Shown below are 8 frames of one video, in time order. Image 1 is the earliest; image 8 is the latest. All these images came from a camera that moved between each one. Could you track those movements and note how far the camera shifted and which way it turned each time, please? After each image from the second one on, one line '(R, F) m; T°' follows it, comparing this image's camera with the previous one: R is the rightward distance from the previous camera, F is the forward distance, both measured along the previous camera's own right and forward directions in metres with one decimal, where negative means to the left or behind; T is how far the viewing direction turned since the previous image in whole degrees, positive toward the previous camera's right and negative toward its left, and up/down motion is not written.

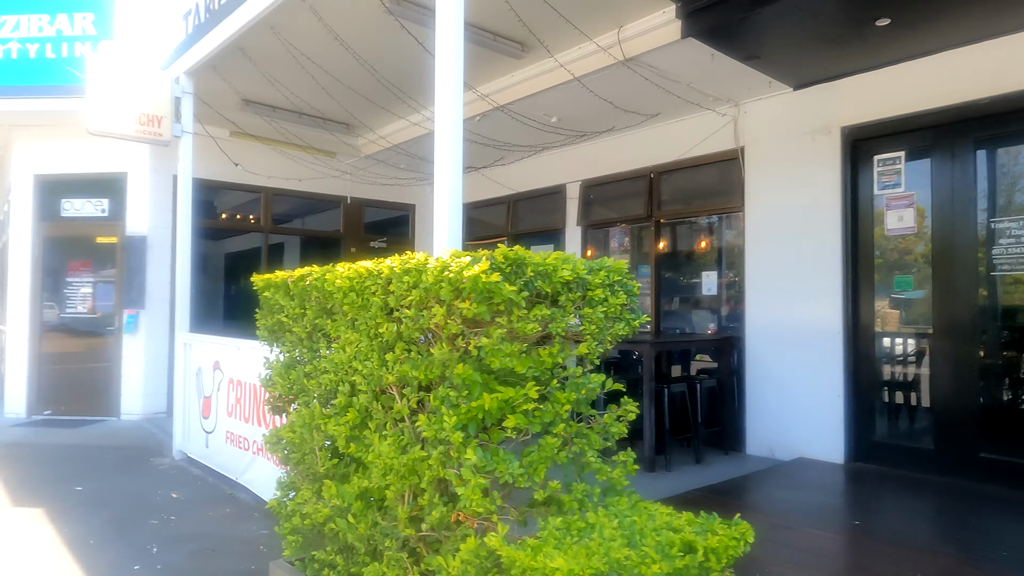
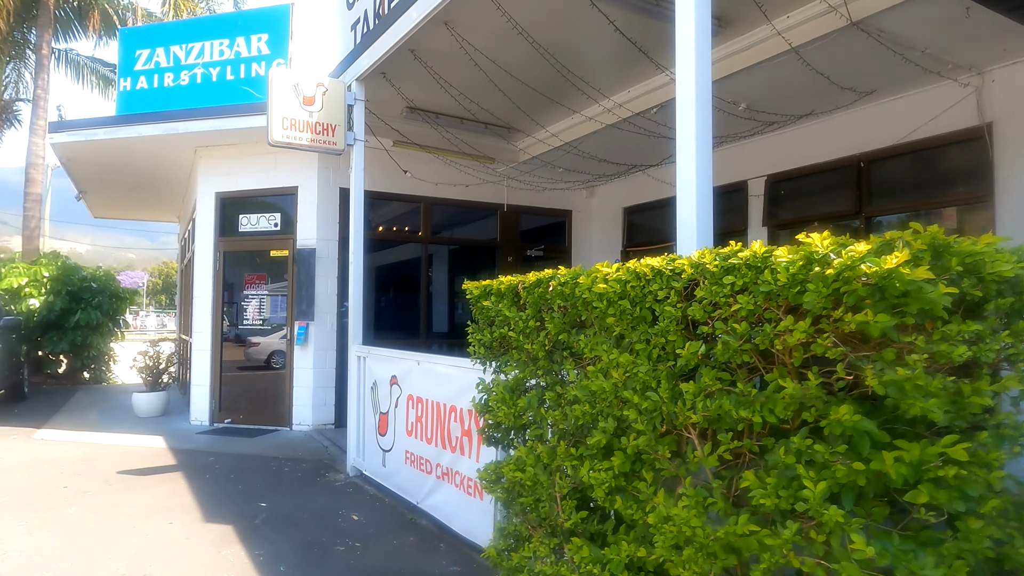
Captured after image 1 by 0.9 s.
(-0.6, +0.6) m; -11°
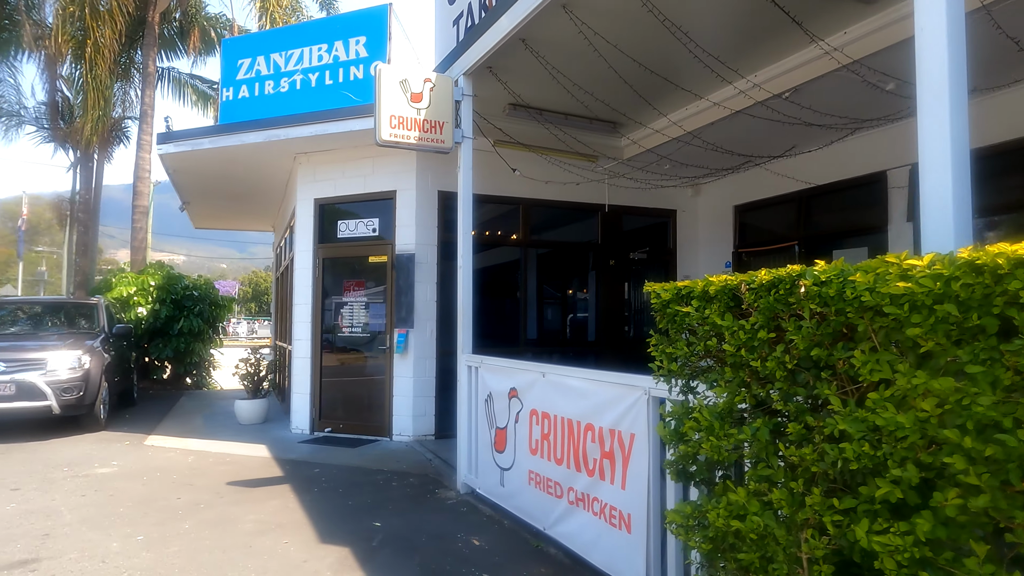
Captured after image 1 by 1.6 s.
(-0.4, +0.4) m; -6°
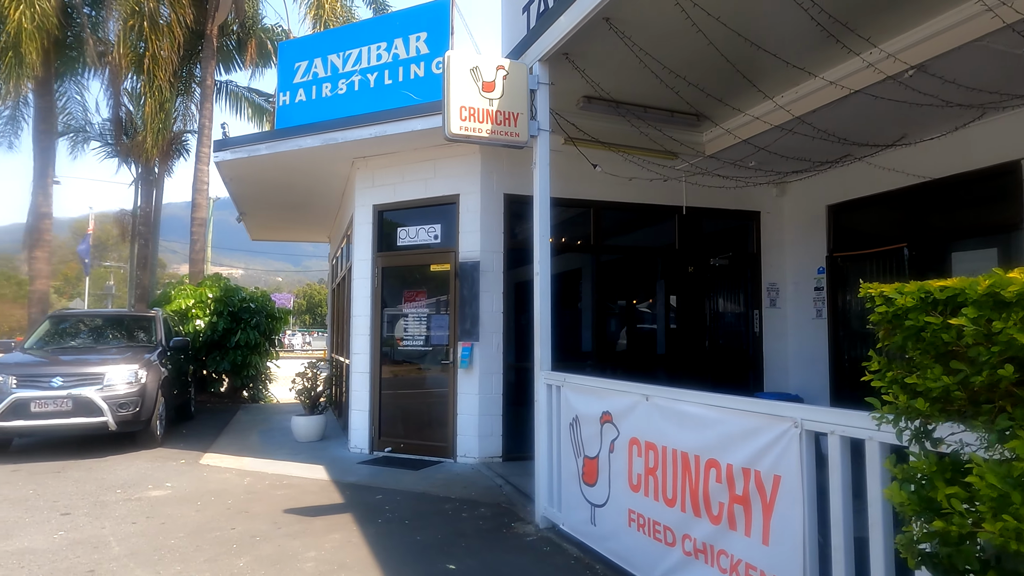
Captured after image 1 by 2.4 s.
(-0.3, +0.6) m; -4°
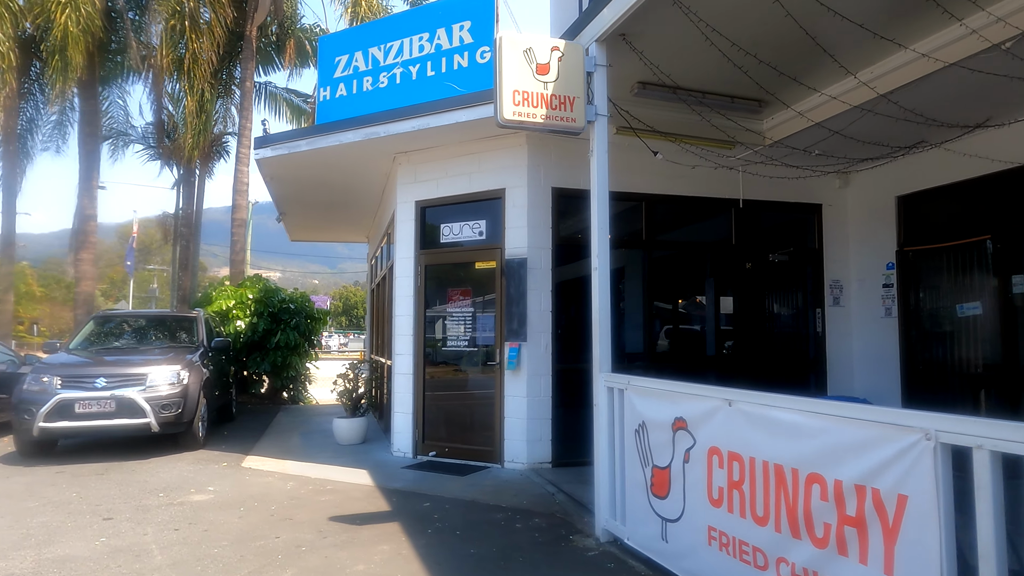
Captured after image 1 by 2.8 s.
(-0.2, +0.3) m; -3°
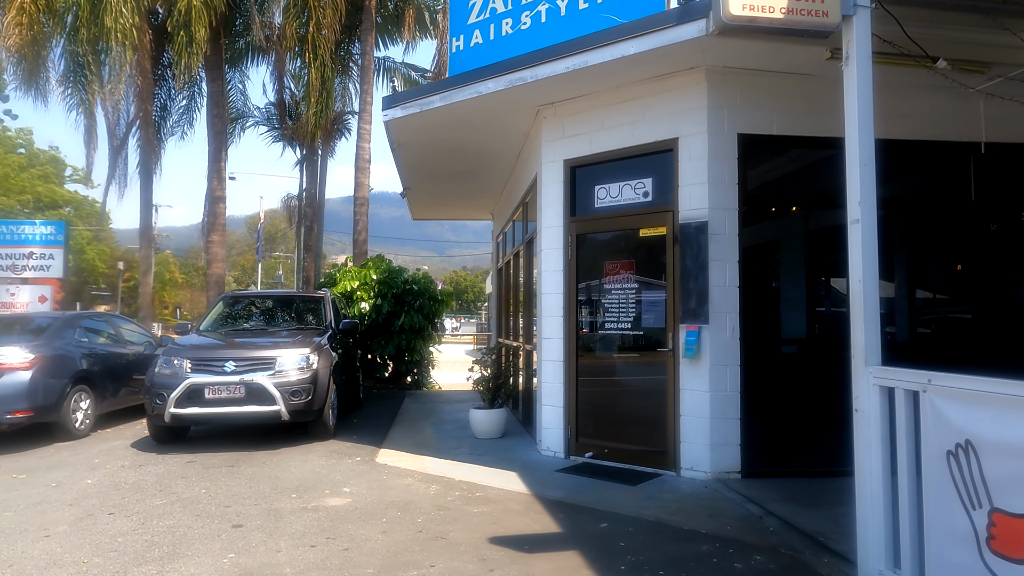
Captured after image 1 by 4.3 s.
(-0.7, +1.2) m; -9°
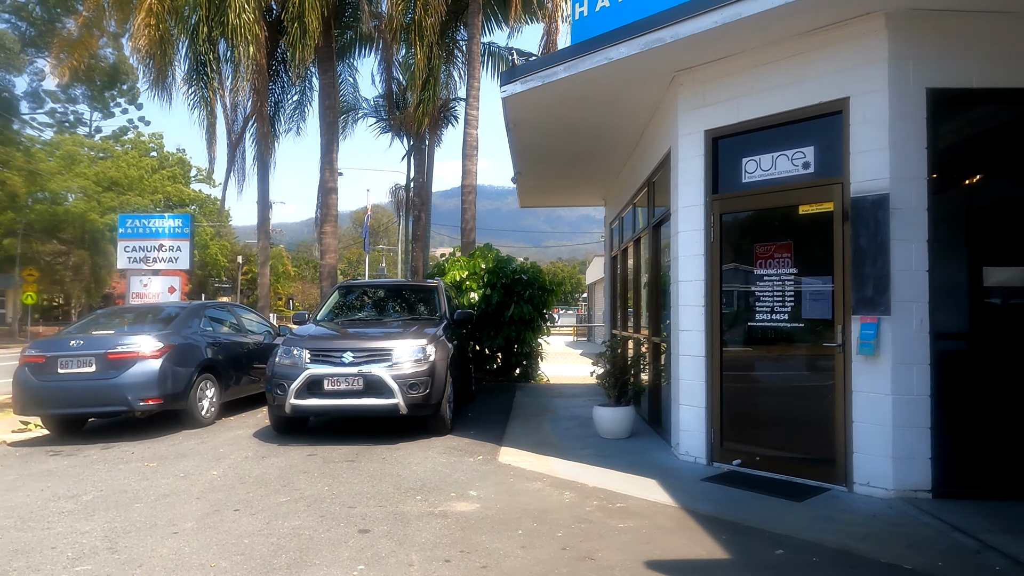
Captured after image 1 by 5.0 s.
(-0.4, +0.6) m; -8°
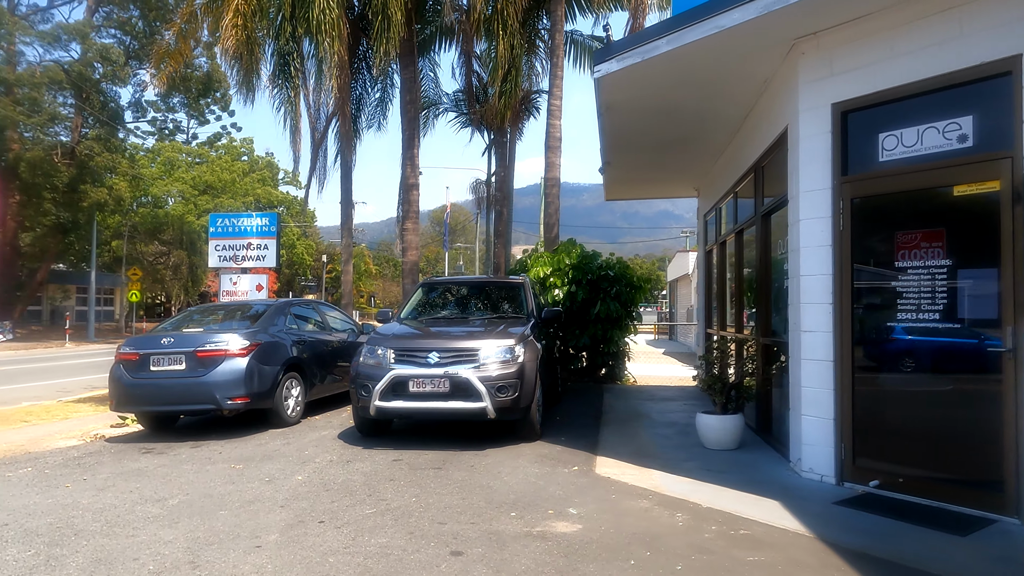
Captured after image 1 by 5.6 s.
(-0.2, +0.5) m; -7°
